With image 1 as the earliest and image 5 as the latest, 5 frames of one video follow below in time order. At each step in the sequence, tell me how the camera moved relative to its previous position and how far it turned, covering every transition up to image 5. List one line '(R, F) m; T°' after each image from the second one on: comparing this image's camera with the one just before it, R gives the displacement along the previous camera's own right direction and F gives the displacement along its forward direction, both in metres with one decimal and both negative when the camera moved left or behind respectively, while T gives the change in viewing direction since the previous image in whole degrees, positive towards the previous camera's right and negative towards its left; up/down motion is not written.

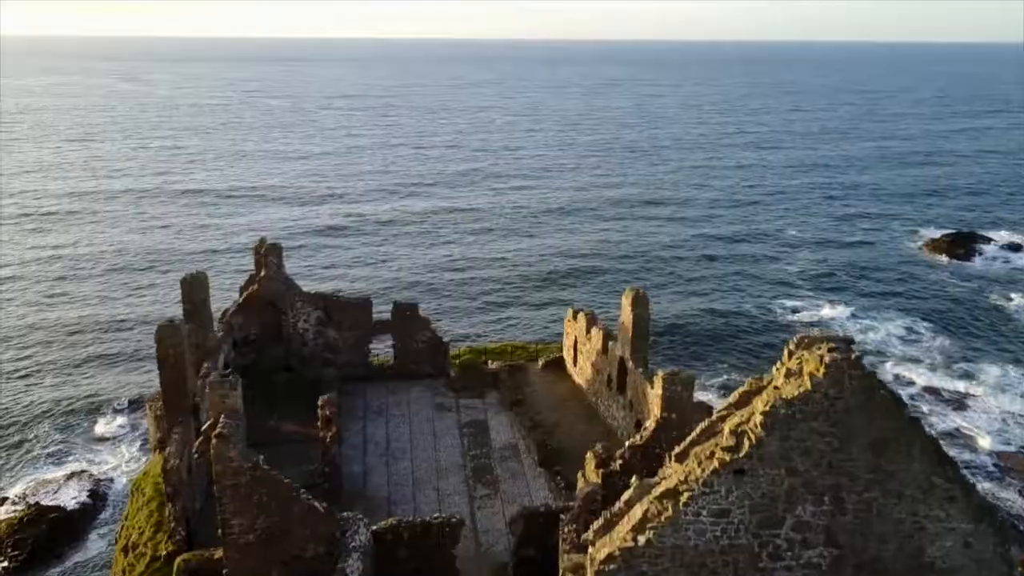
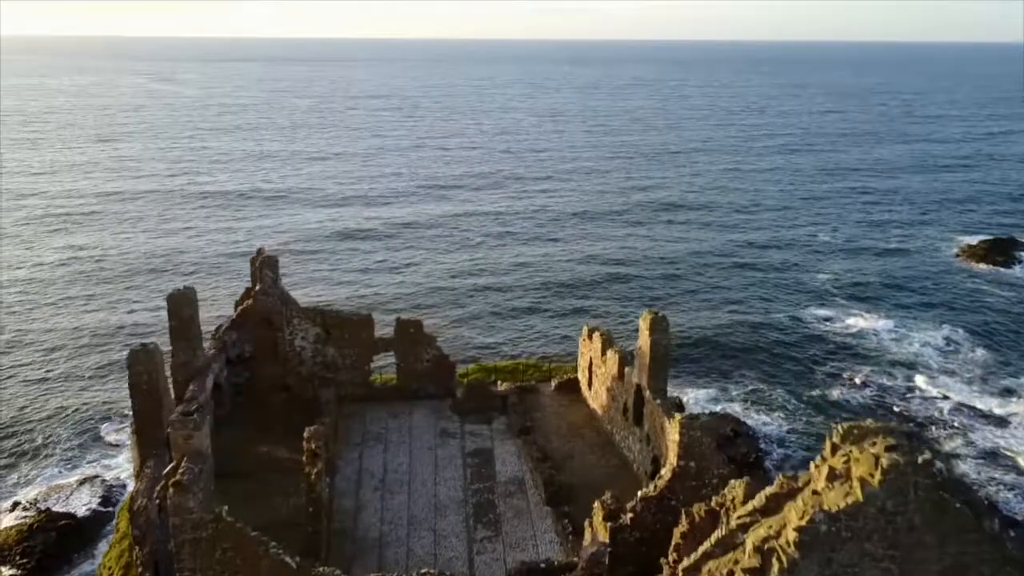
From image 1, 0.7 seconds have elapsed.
(+0.3, +1.2) m; -2°
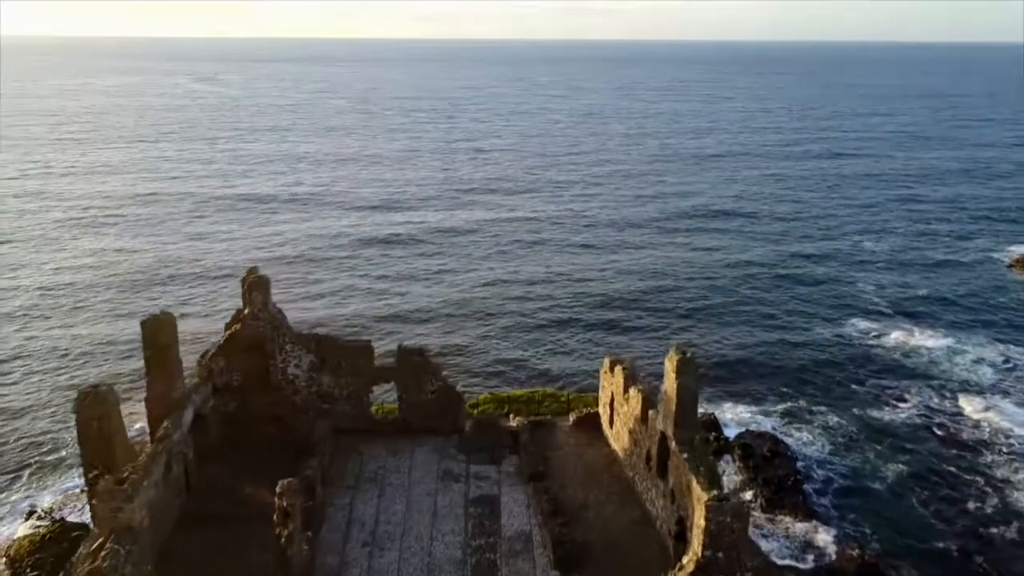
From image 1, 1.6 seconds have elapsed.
(+0.4, +1.6) m; -3°
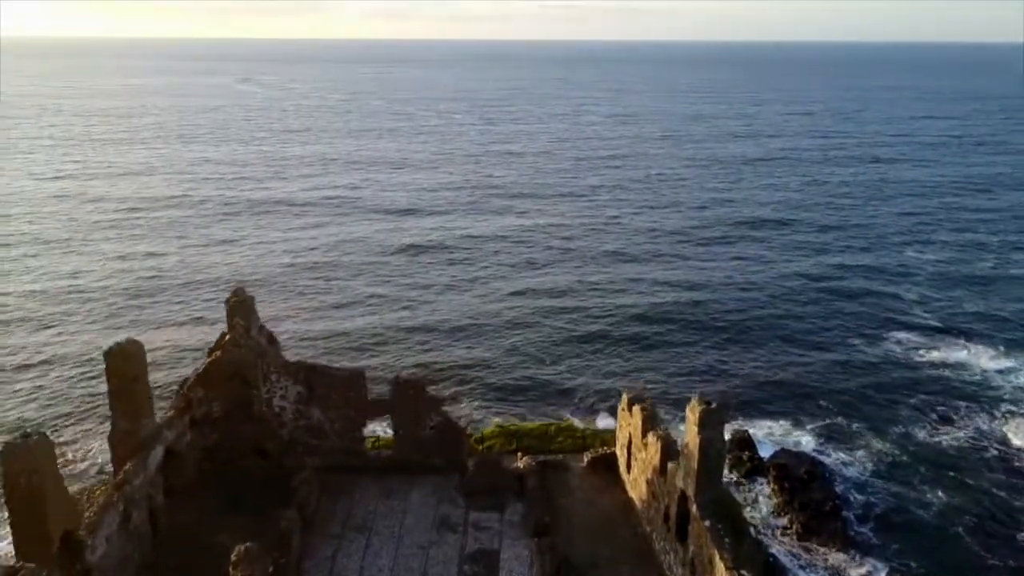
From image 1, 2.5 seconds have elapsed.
(+0.5, +1.5) m; -2°
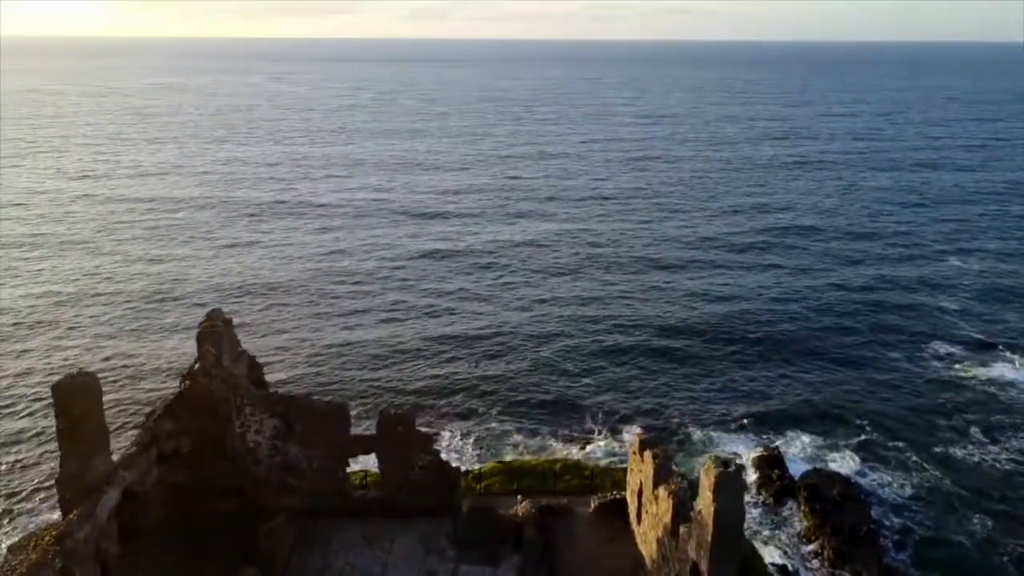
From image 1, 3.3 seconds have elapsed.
(+0.5, +1.4) m; -2°
